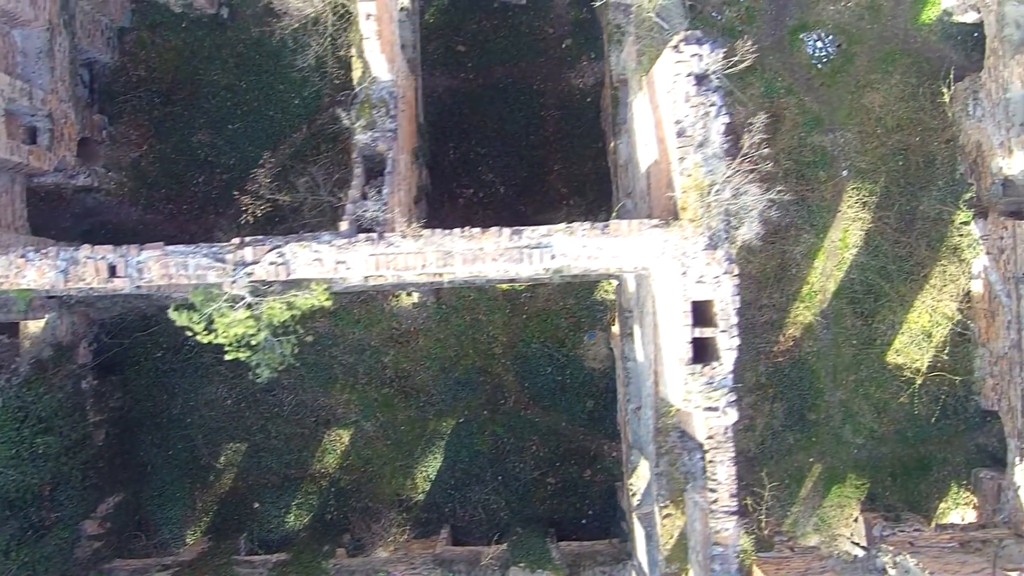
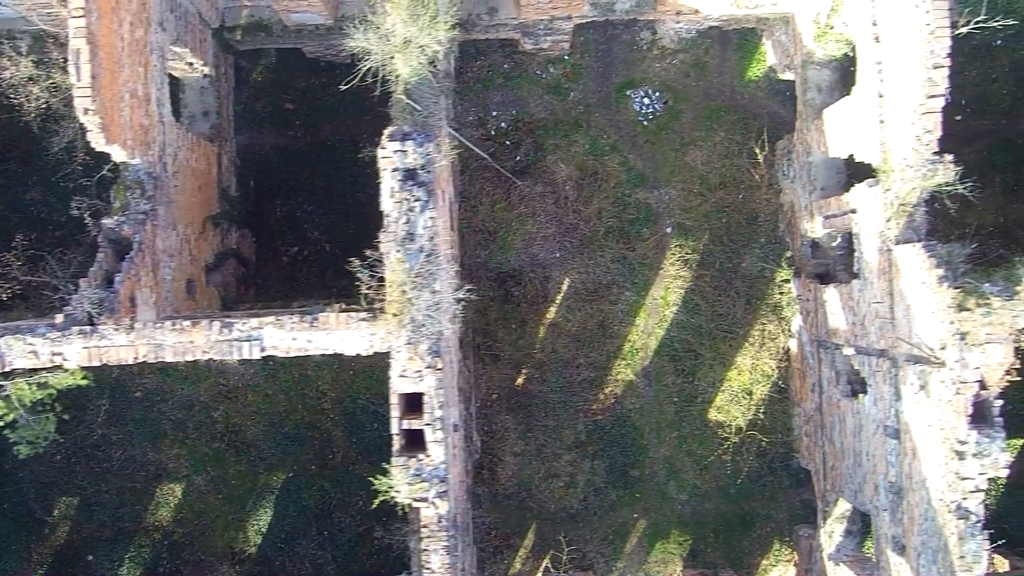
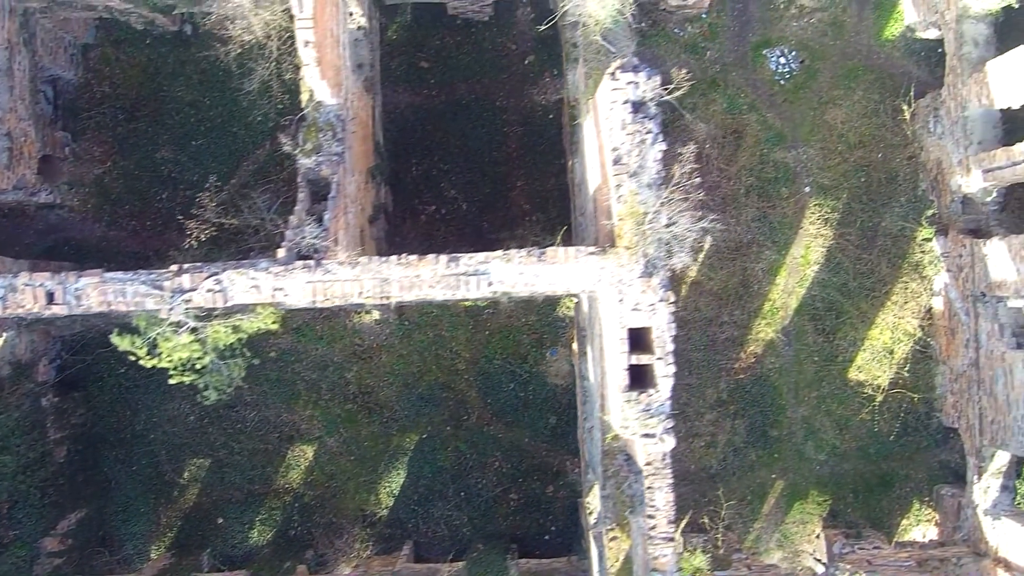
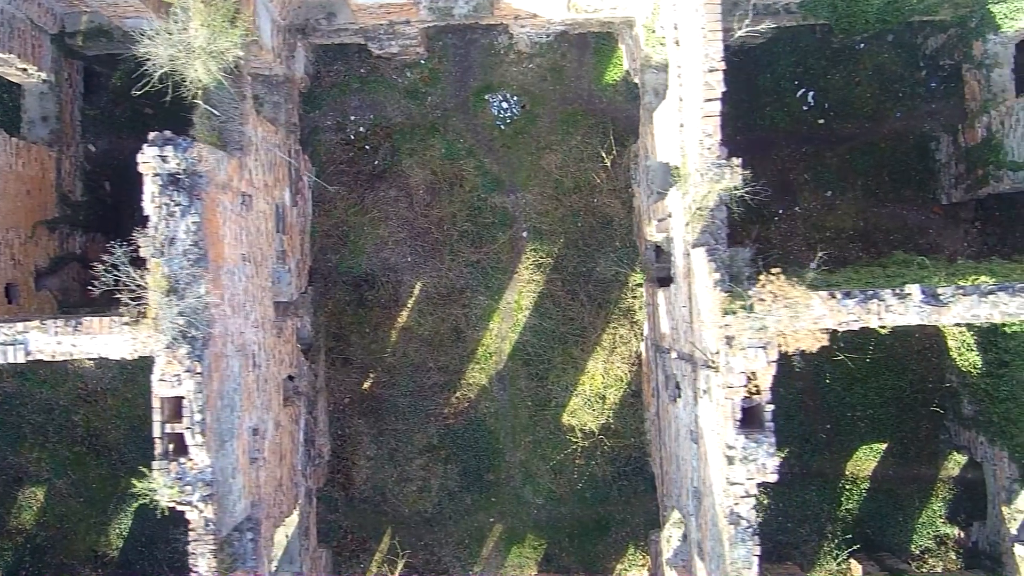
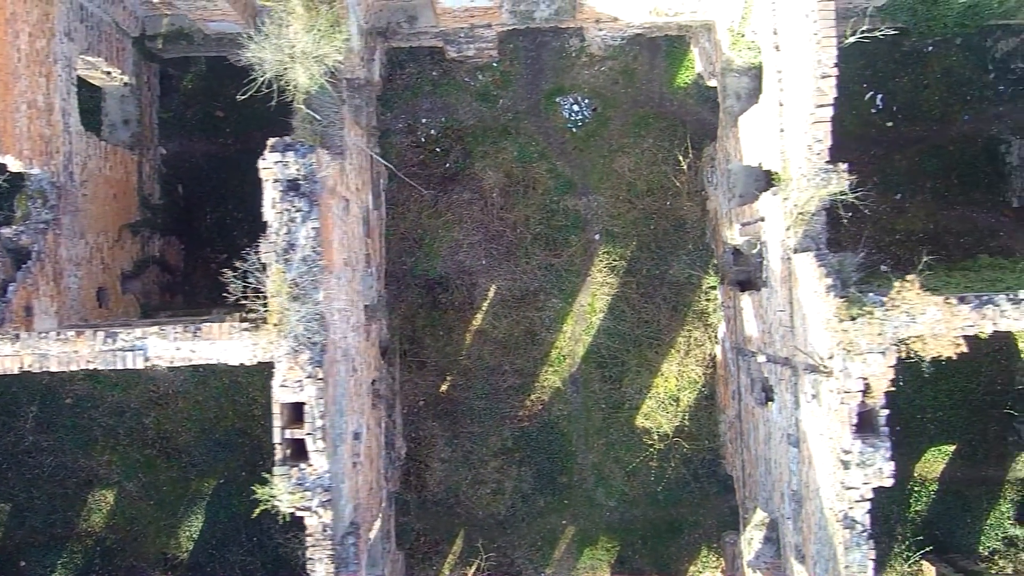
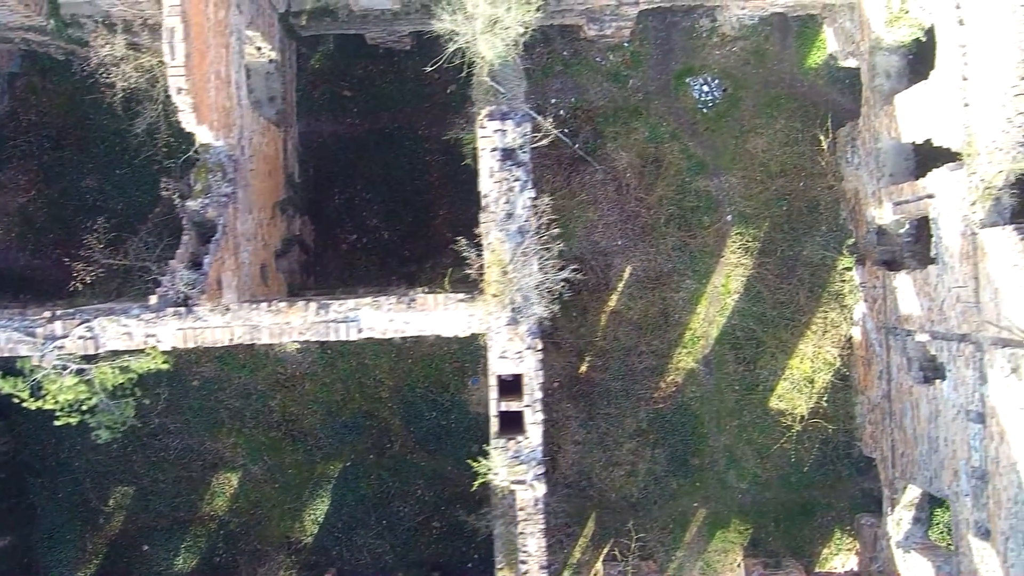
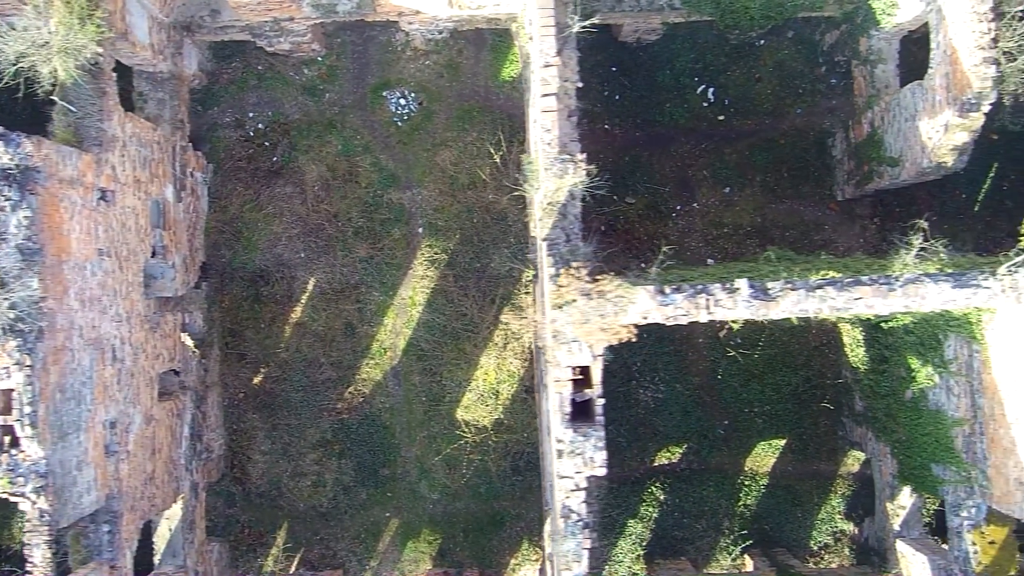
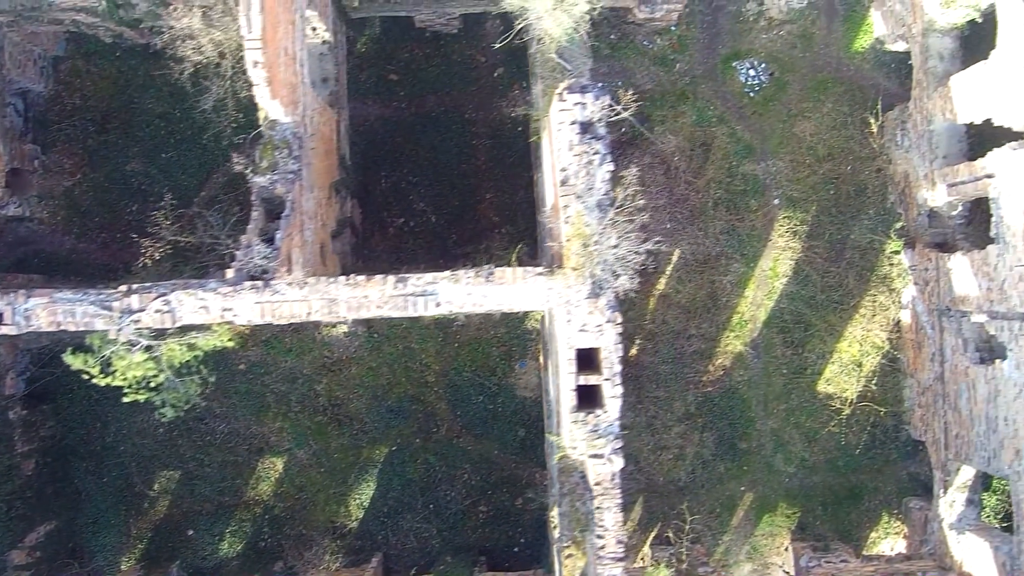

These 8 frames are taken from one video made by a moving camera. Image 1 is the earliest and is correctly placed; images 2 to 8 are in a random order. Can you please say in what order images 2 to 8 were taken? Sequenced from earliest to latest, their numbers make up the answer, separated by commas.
3, 8, 6, 2, 5, 4, 7
